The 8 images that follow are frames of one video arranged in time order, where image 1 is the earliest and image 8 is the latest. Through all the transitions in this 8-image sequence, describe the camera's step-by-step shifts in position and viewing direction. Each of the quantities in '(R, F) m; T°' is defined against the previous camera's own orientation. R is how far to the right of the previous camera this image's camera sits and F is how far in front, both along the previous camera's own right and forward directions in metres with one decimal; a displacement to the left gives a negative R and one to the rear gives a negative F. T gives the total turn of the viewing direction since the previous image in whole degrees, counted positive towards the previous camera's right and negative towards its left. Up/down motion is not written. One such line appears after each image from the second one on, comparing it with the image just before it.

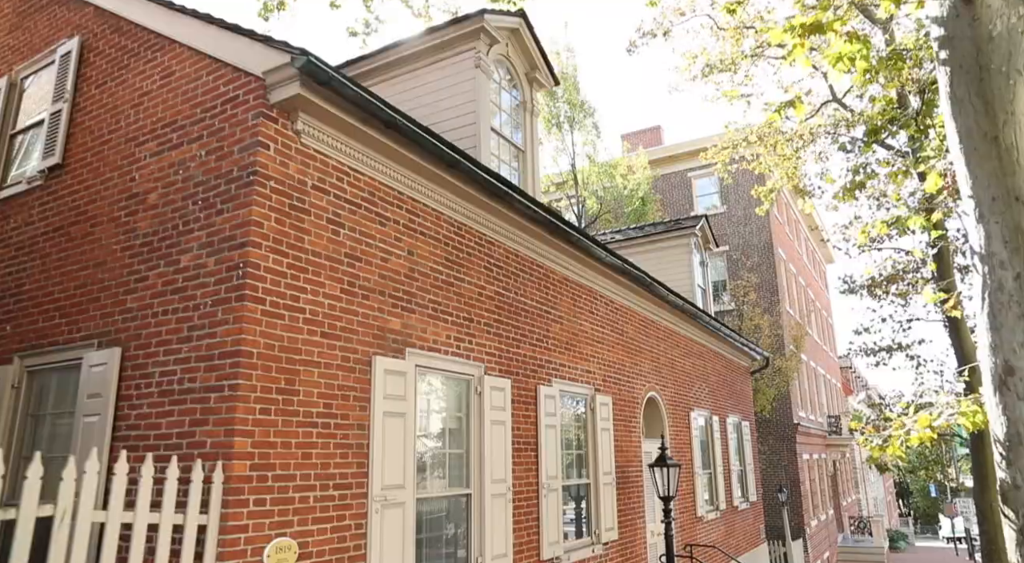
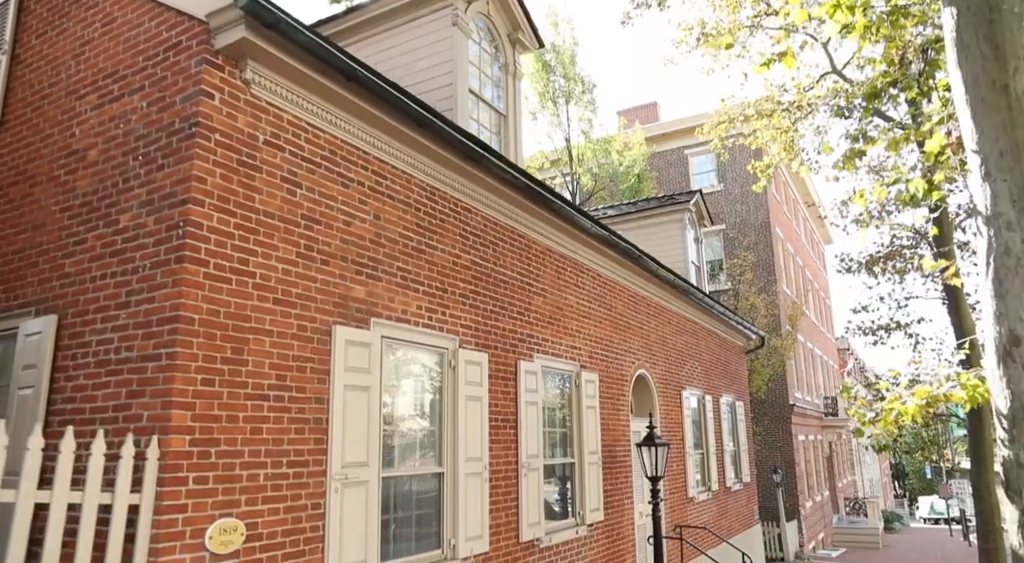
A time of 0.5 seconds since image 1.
(+0.2, +0.4) m; 0°
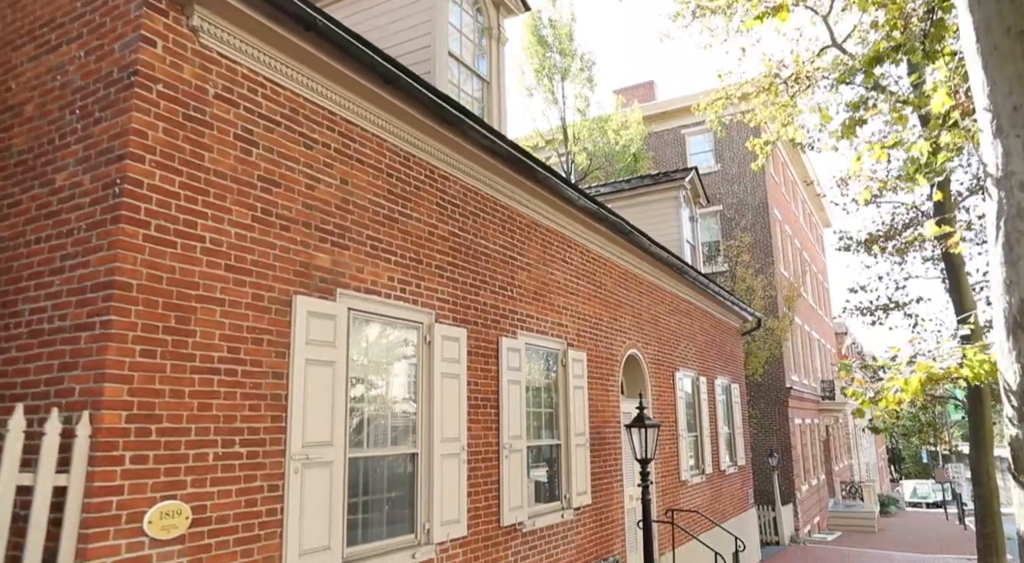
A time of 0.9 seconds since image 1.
(+0.2, +0.3) m; 0°
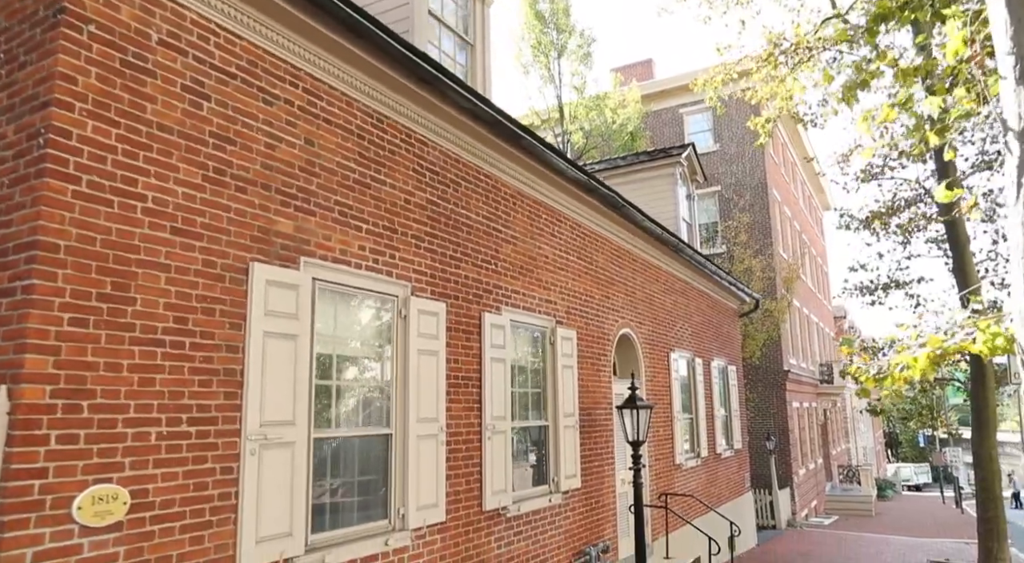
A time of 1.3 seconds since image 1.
(+0.1, +0.4) m; 0°
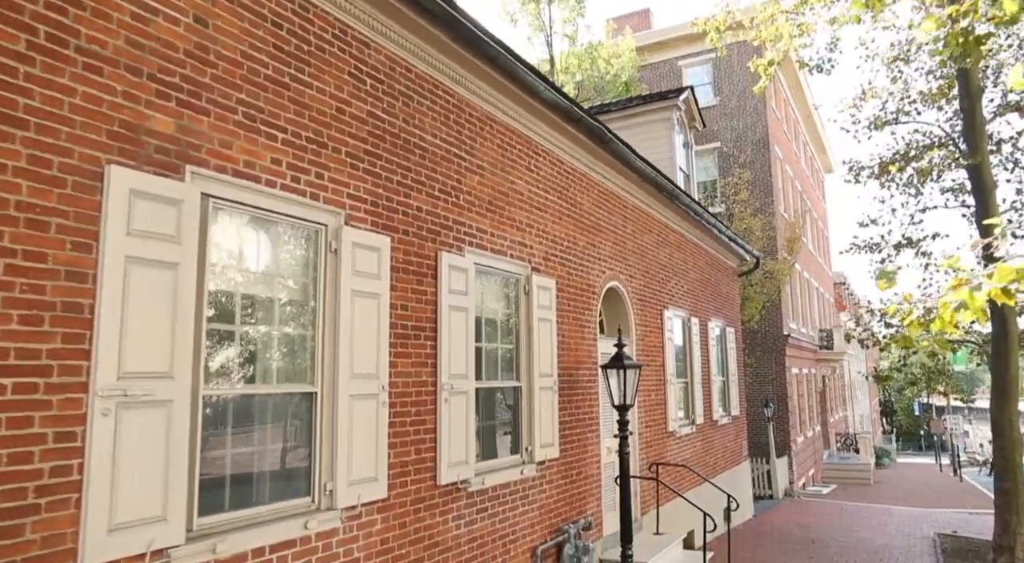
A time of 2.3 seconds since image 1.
(+0.3, +1.0) m; 0°
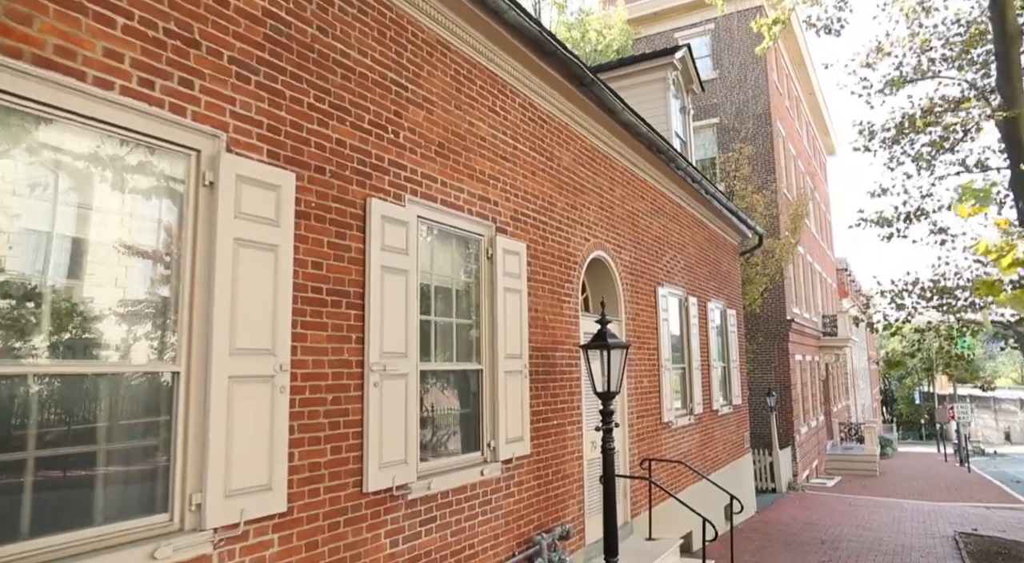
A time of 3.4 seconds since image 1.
(+0.3, +1.1) m; 0°
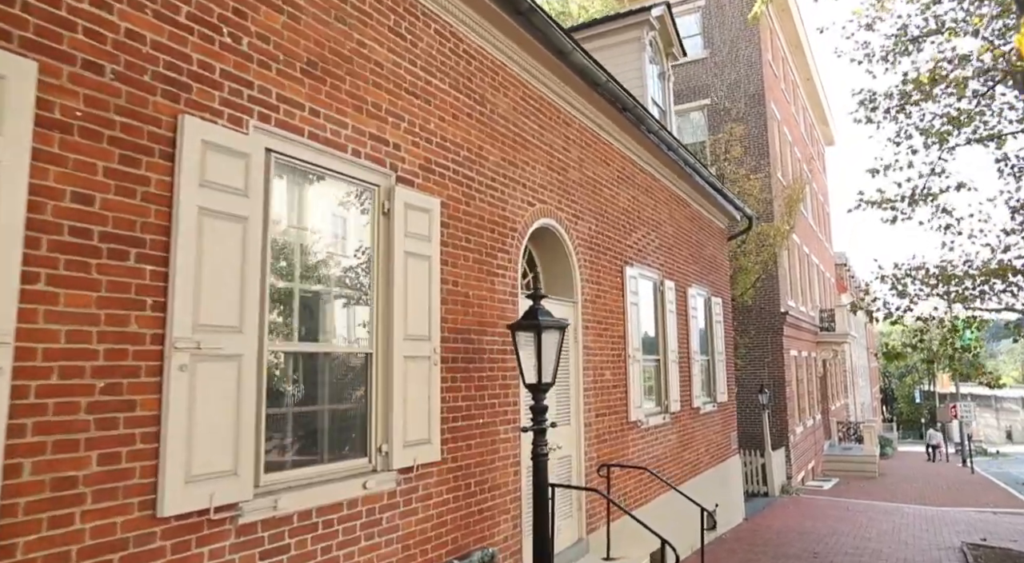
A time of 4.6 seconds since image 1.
(+0.6, +1.1) m; 0°
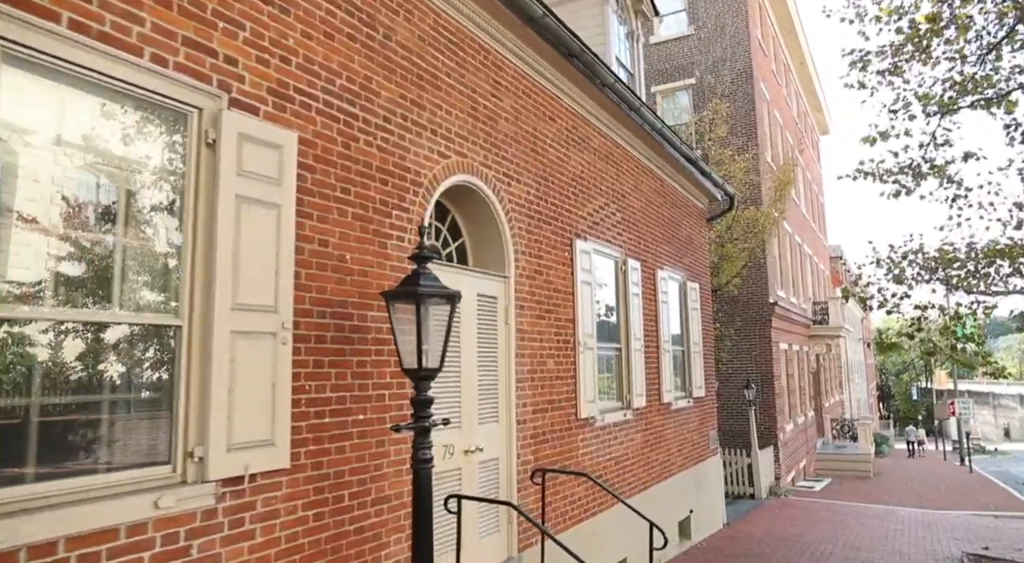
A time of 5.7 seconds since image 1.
(+0.7, +1.0) m; 0°
